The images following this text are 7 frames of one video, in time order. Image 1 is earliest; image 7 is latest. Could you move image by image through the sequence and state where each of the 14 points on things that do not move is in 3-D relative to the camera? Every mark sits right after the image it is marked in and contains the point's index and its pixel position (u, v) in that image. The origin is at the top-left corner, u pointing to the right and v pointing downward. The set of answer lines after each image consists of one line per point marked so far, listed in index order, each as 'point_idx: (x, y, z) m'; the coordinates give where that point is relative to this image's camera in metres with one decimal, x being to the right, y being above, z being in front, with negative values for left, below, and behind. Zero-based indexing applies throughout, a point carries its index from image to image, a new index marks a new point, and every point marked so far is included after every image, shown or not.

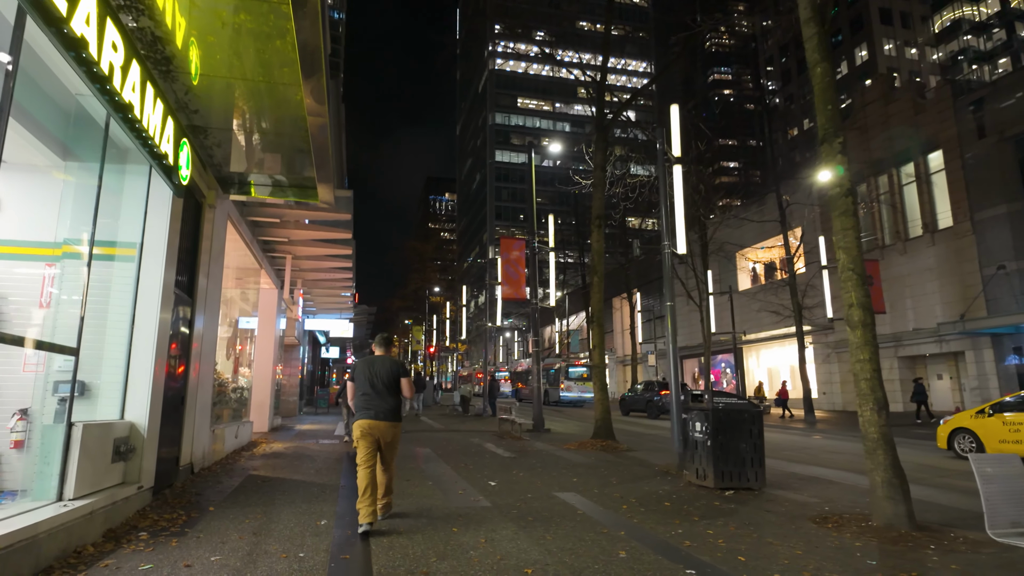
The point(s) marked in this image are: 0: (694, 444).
0: (+2.8, -2.4, +9.1) m
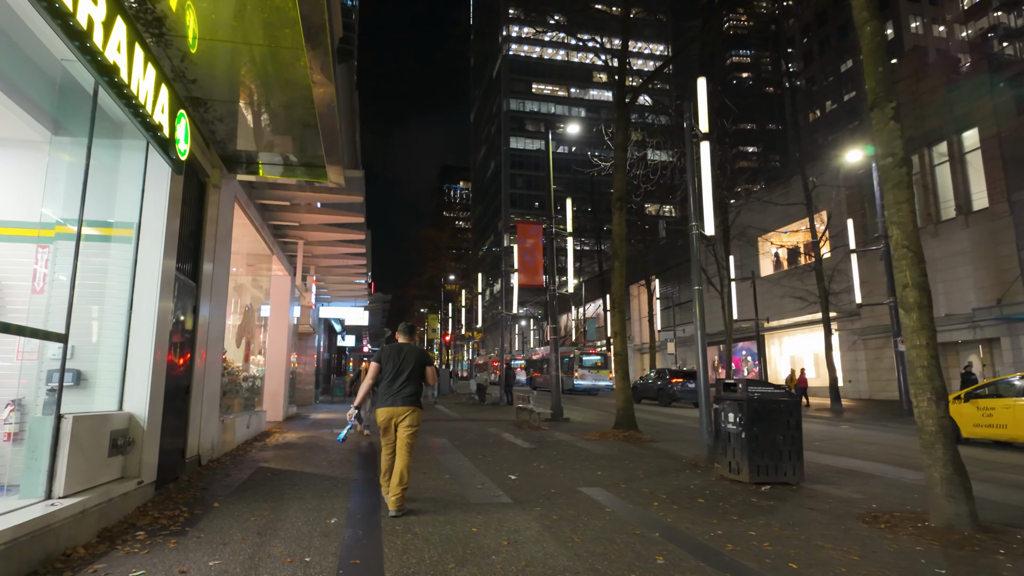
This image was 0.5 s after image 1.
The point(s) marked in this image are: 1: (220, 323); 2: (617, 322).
0: (+3.1, -2.1, +8.5) m
1: (-4.5, -0.5, +8.9) m
2: (+2.6, -0.8, +14.2) m
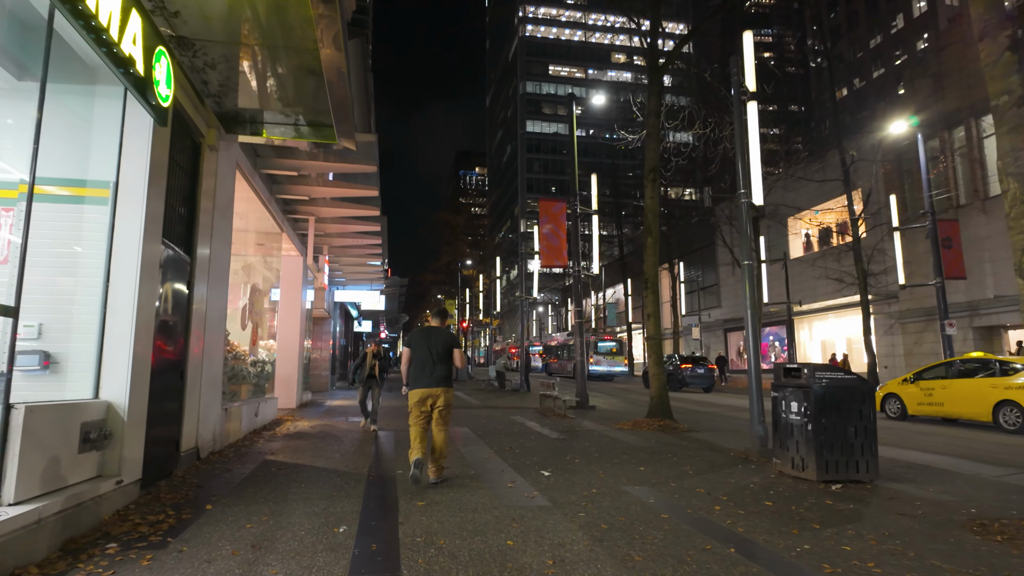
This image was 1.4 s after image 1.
0: (+3.5, -1.8, +7.5) m
1: (-4.1, -0.2, +8.1) m
2: (+3.1, -0.3, +13.2) m
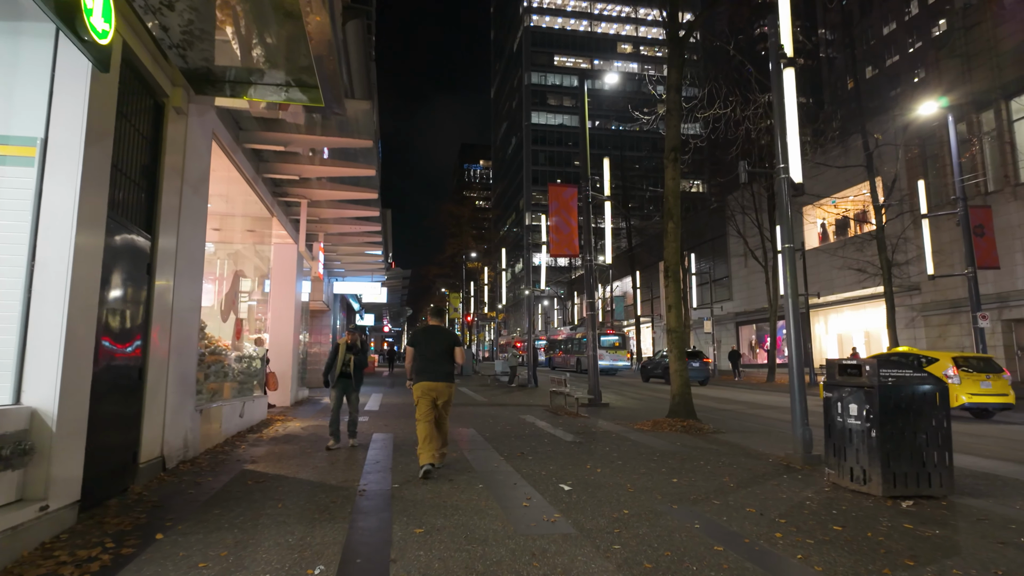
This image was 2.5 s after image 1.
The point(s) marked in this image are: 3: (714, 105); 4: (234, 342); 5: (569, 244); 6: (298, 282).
0: (+3.7, -1.6, +6.5) m
1: (-3.9, 0.0, +7.1) m
2: (+3.3, -0.1, +12.2) m
3: (+5.6, +5.0, +16.2) m
4: (-4.7, -0.9, +9.9) m
5: (+1.7, +1.3, +17.4) m
6: (-5.2, +0.2, +14.4) m
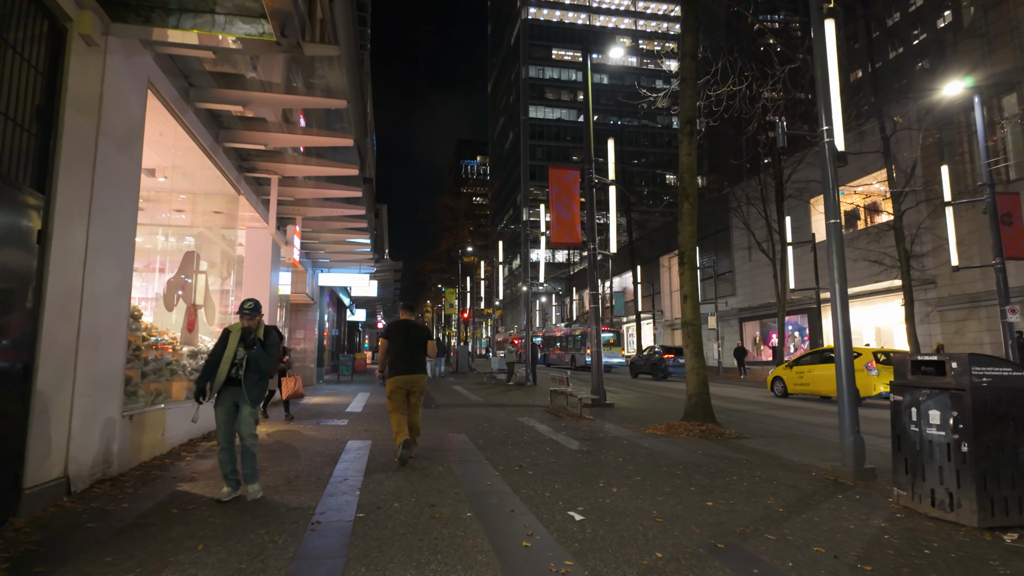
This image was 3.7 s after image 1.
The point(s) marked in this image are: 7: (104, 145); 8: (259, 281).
0: (+3.7, -1.4, +5.2) m
1: (-3.9, +0.2, +5.8) m
2: (+3.3, +0.1, +10.9) m
3: (+5.5, +5.3, +14.9) m
4: (-4.7, -0.7, +8.6) m
5: (+1.6, +1.6, +16.2) m
6: (-5.3, +0.4, +13.0) m
7: (-3.8, +1.3, +5.5) m
8: (-5.5, +0.2, +12.7) m
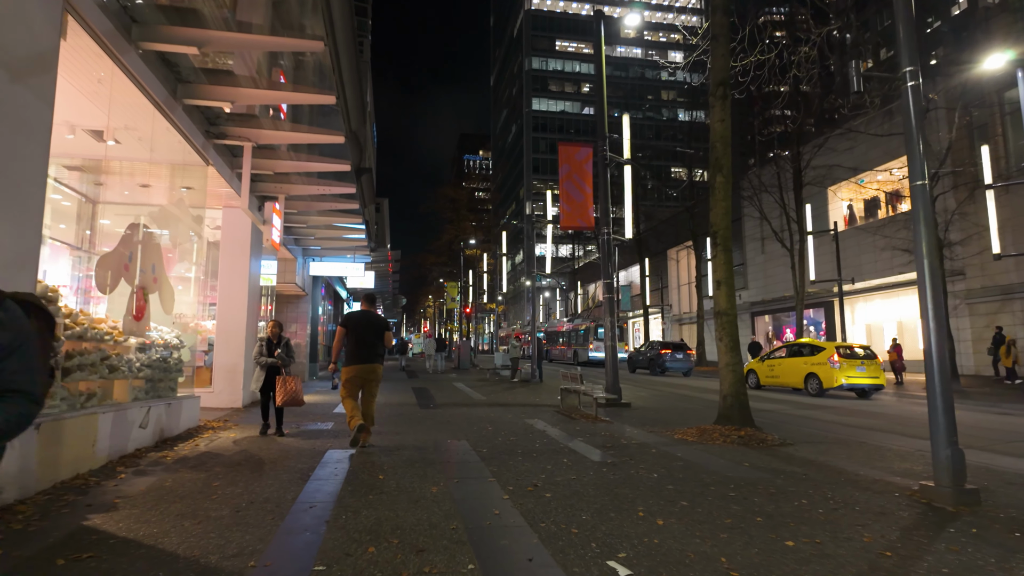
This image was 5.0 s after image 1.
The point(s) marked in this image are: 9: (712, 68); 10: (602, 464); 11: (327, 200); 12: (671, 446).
0: (+3.8, -1.2, +3.8) m
1: (-3.8, +0.4, +4.4) m
2: (+3.4, +0.4, +9.5) m
3: (+5.7, +5.6, +13.5) m
4: (-4.6, -0.4, +7.2) m
5: (+1.8, +1.8, +14.8) m
6: (-5.2, +0.7, +11.7) m
7: (-3.7, +1.6, +4.2) m
8: (-5.3, +0.4, +11.4) m
9: (+3.5, +3.9, +10.3) m
10: (+1.1, -2.0, +6.8) m
11: (-4.2, +2.0, +13.5) m
12: (+2.2, -2.2, +8.2) m
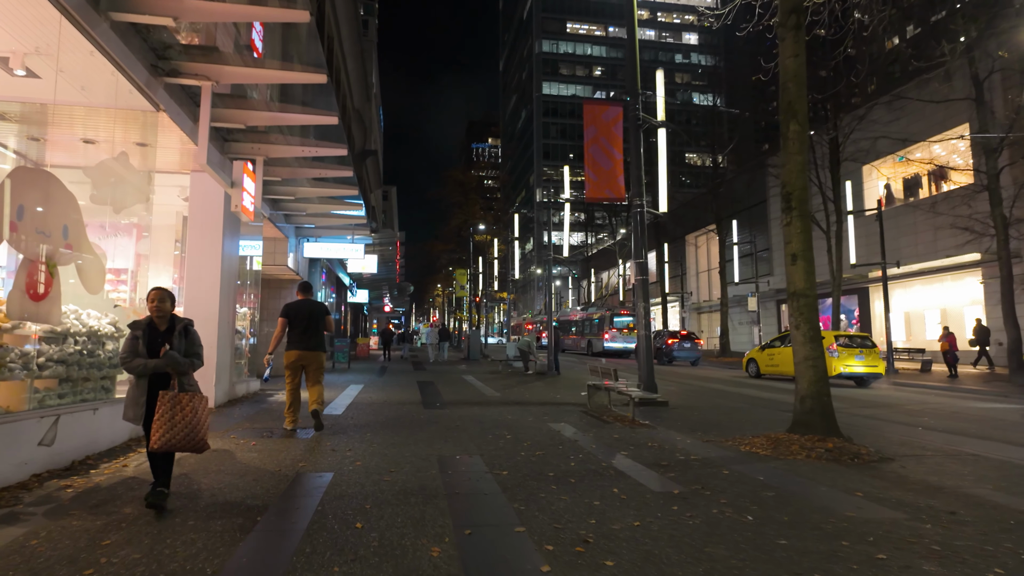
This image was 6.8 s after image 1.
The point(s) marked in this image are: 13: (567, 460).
0: (+4.0, -1.0, +2.0) m
1: (-3.6, +0.6, +2.6) m
2: (+3.7, +0.7, +7.6) m
3: (+6.0, +6.0, +11.5) m
4: (-4.3, -0.2, +5.5) m
5: (+2.2, +2.3, +12.9) m
6: (-4.8, +1.0, +9.9) m
7: (-3.5, +1.8, +2.4) m
8: (-5.0, +0.8, +9.6) m
9: (+3.8, +4.2, +8.4) m
10: (+1.3, -1.8, +5.0) m
11: (-3.9, +2.4, +11.7) m
12: (+2.5, -1.9, +6.3) m
13: (+0.7, -1.8, +6.3) m
